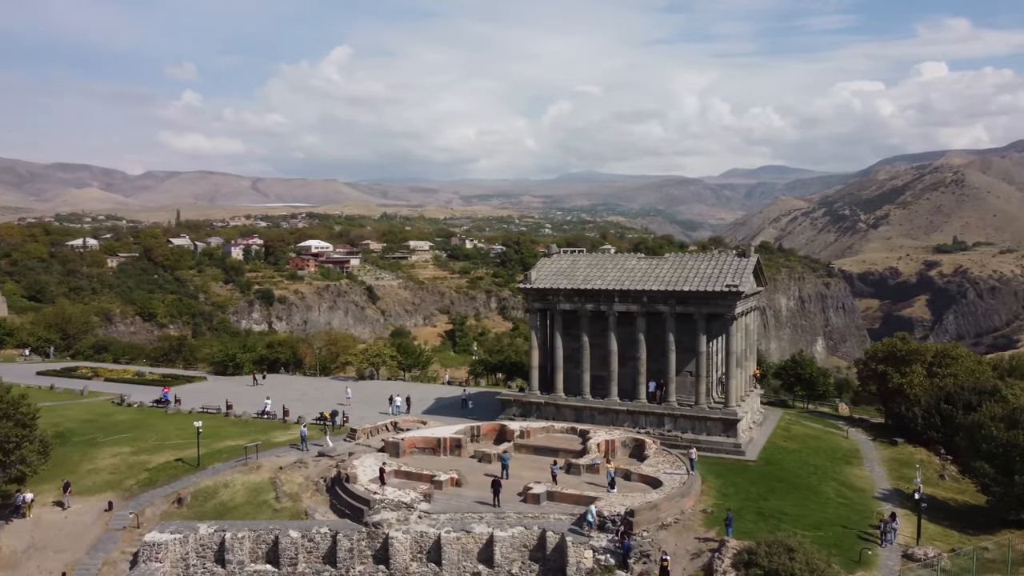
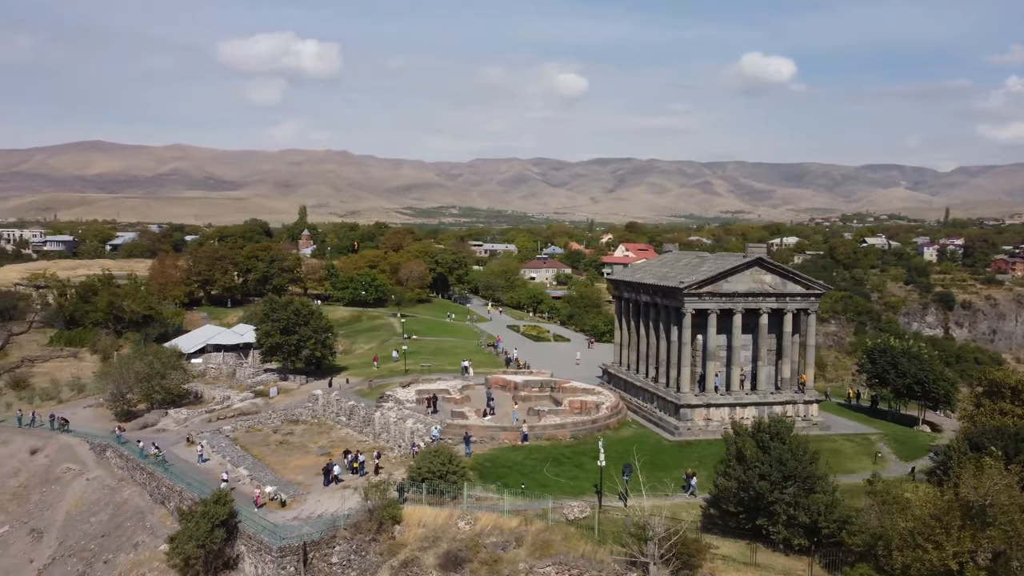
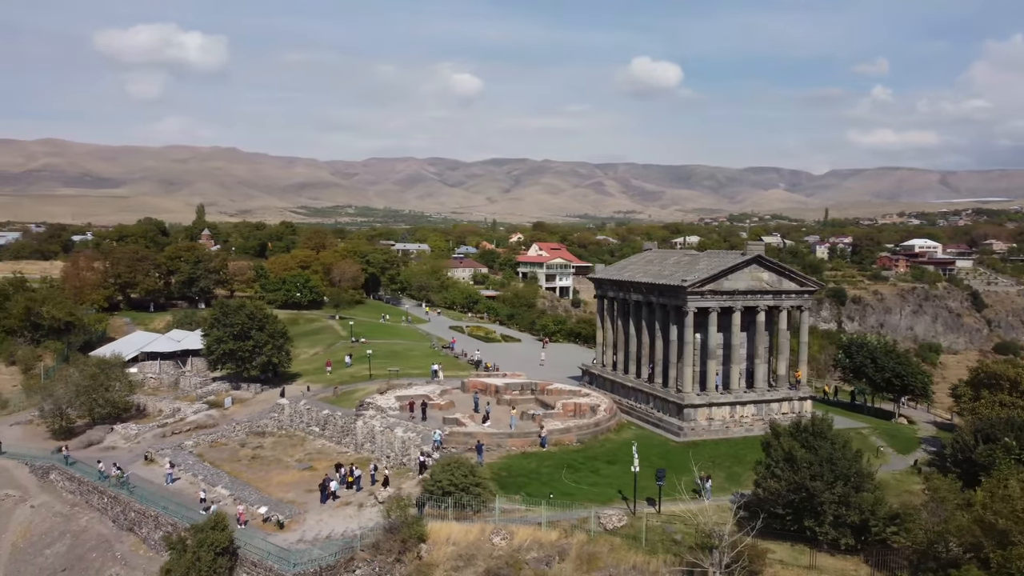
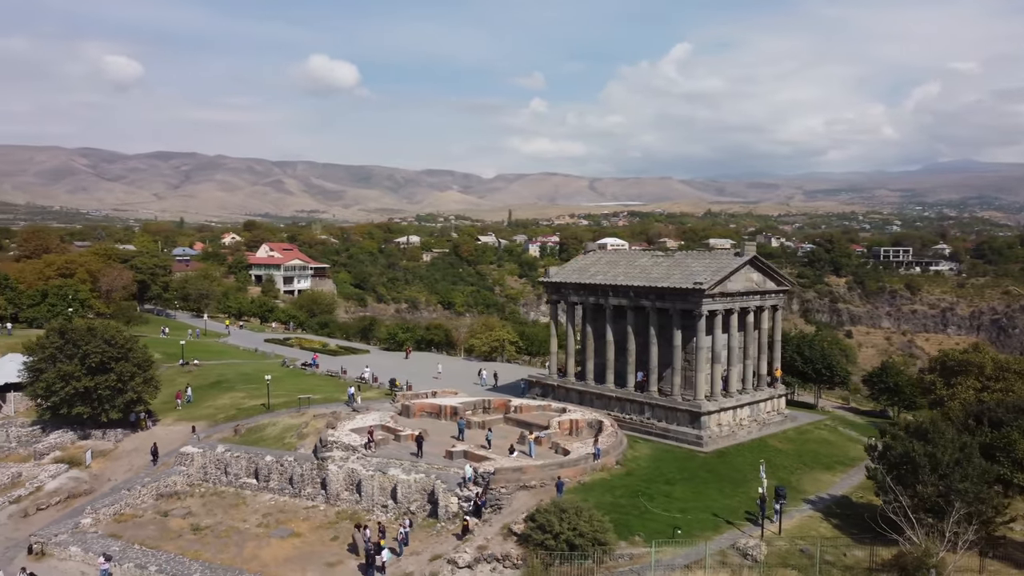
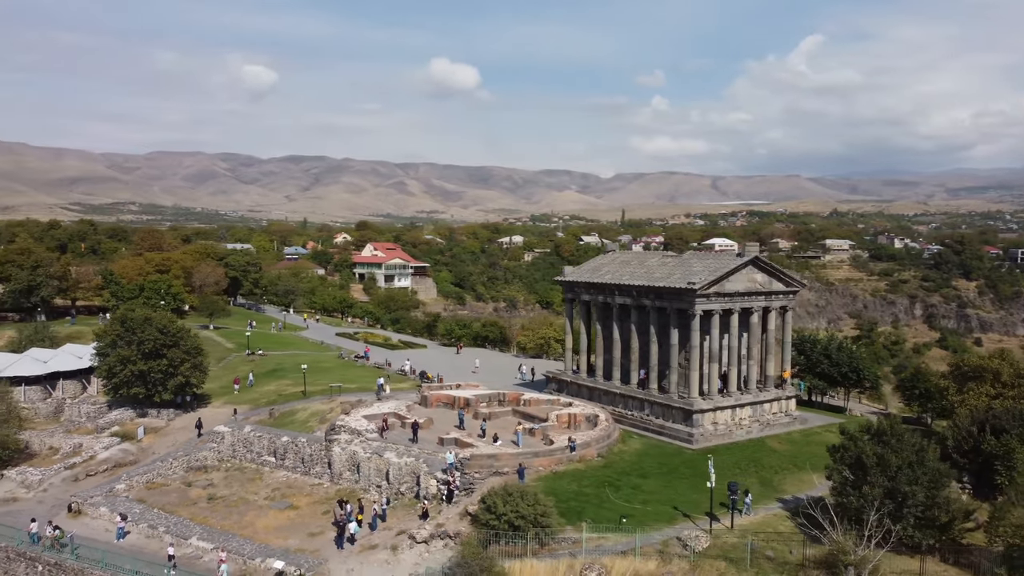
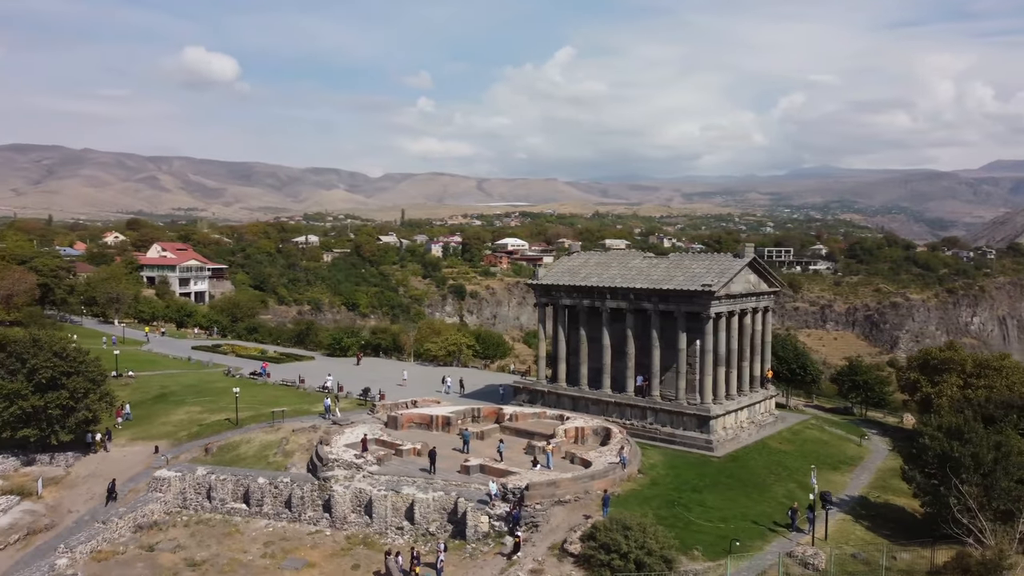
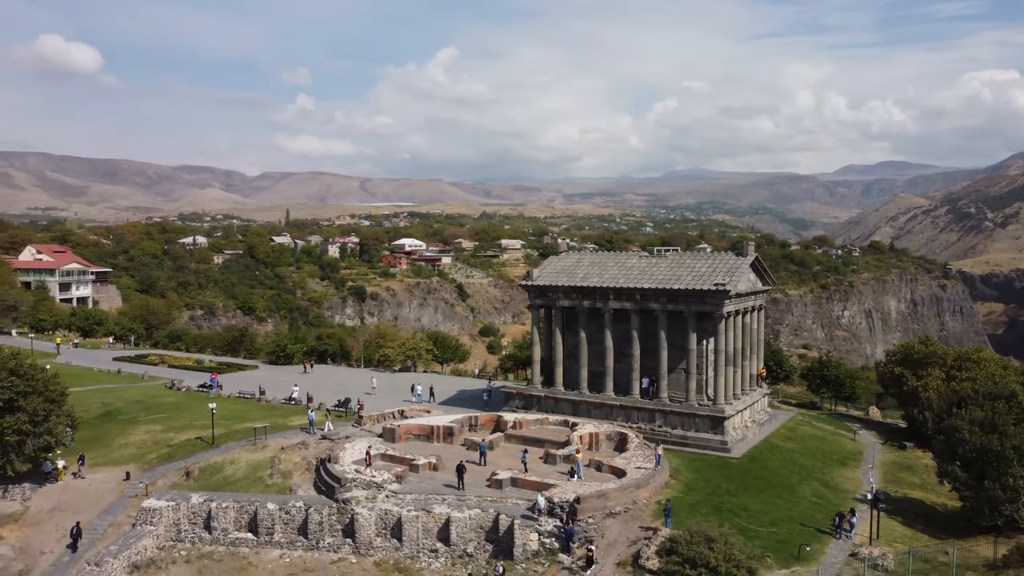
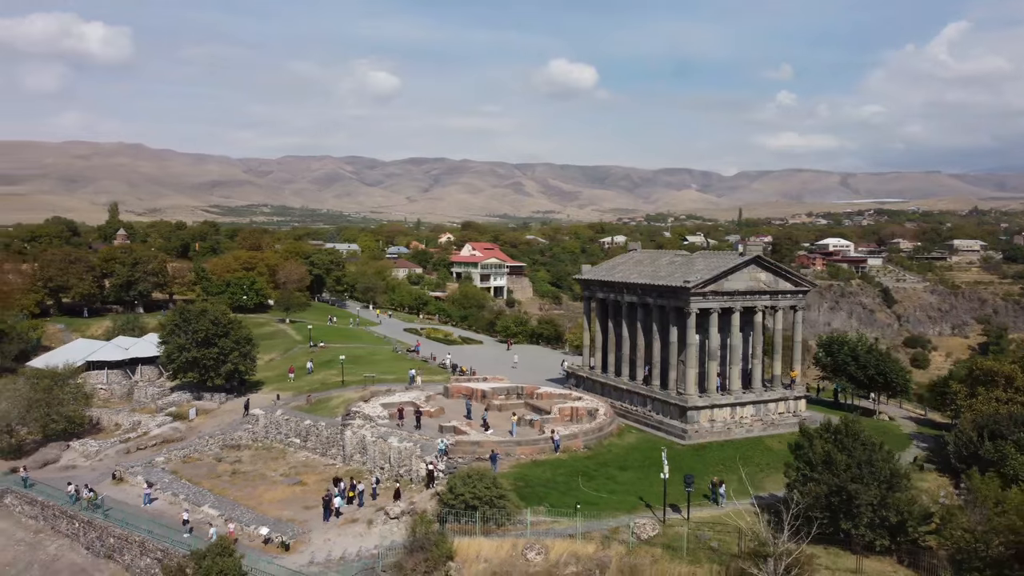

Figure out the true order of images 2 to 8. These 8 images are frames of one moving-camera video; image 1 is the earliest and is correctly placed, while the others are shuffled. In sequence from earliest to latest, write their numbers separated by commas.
7, 6, 4, 5, 8, 3, 2
